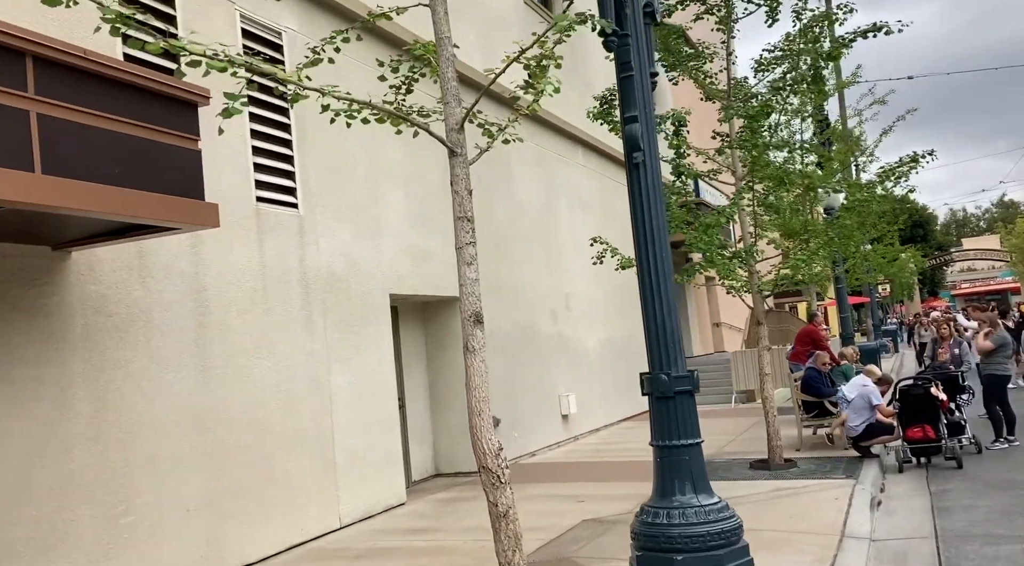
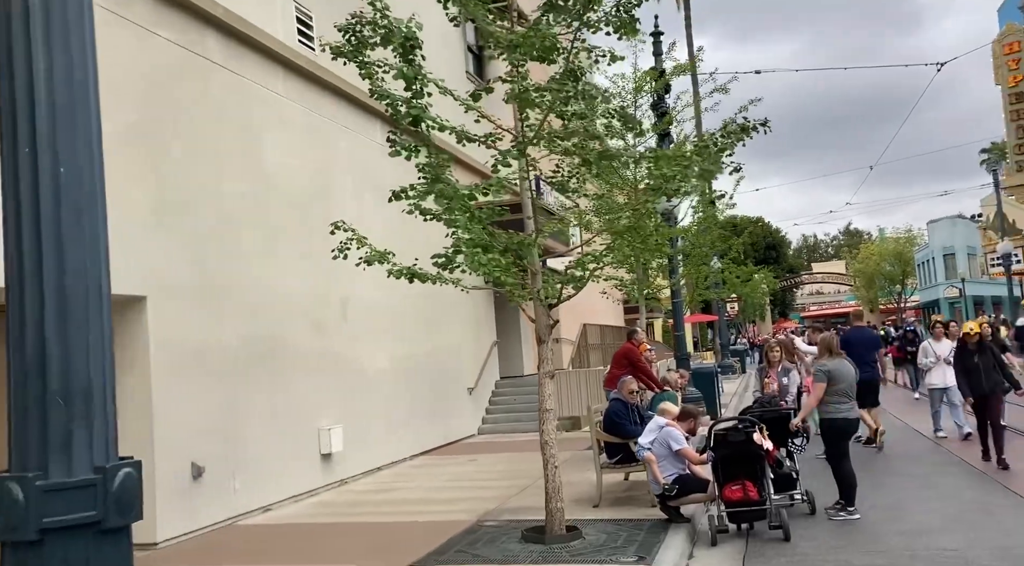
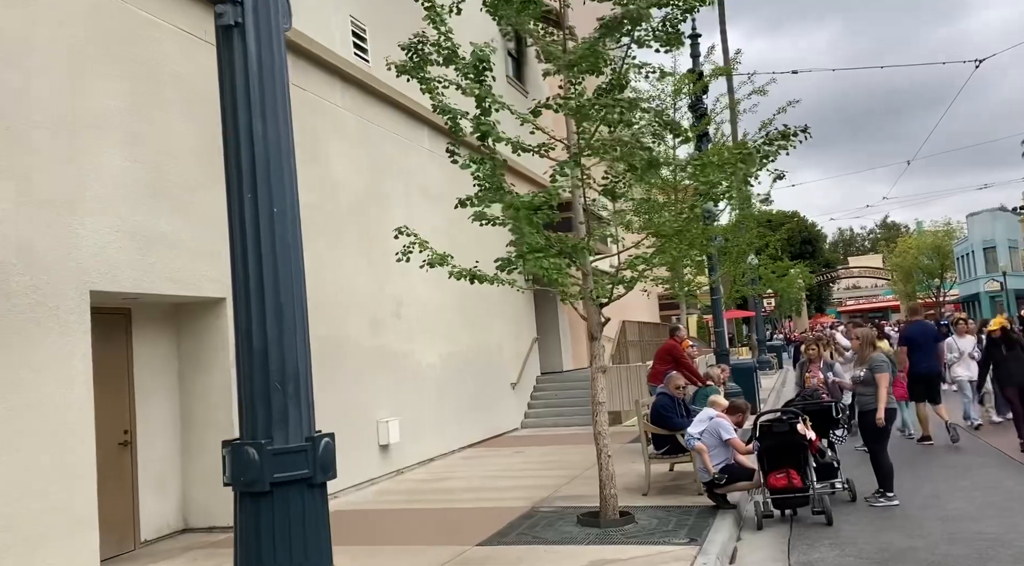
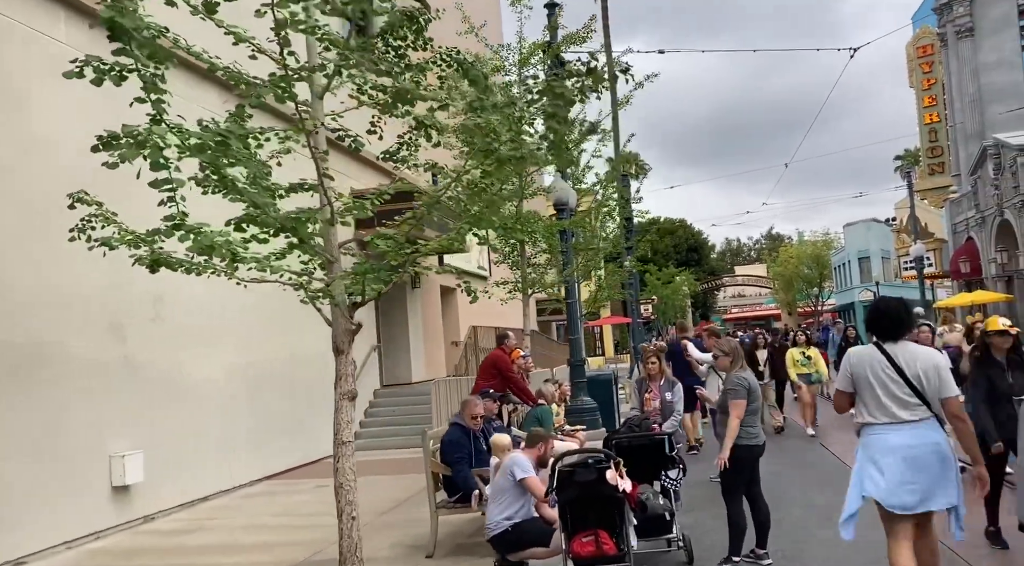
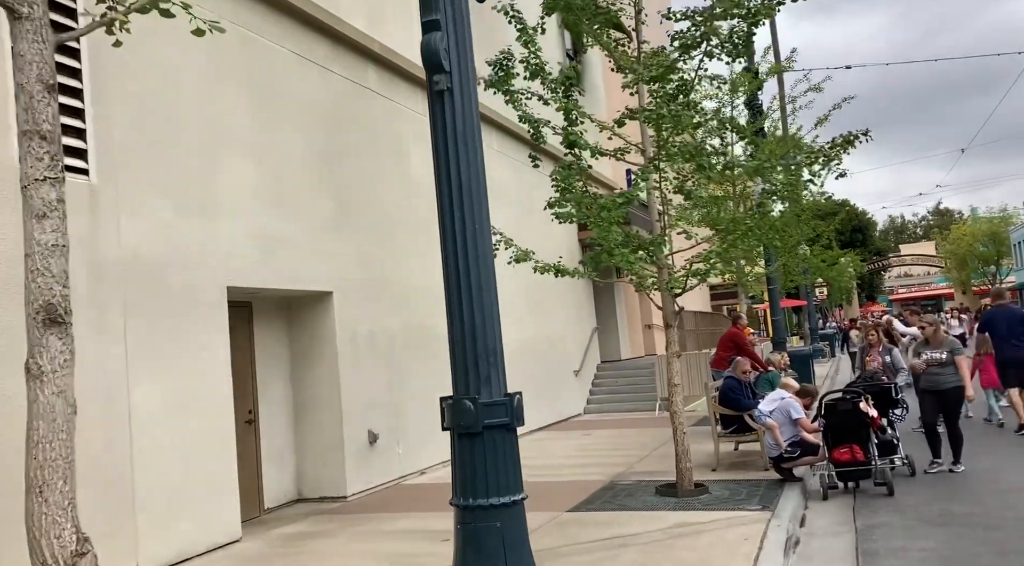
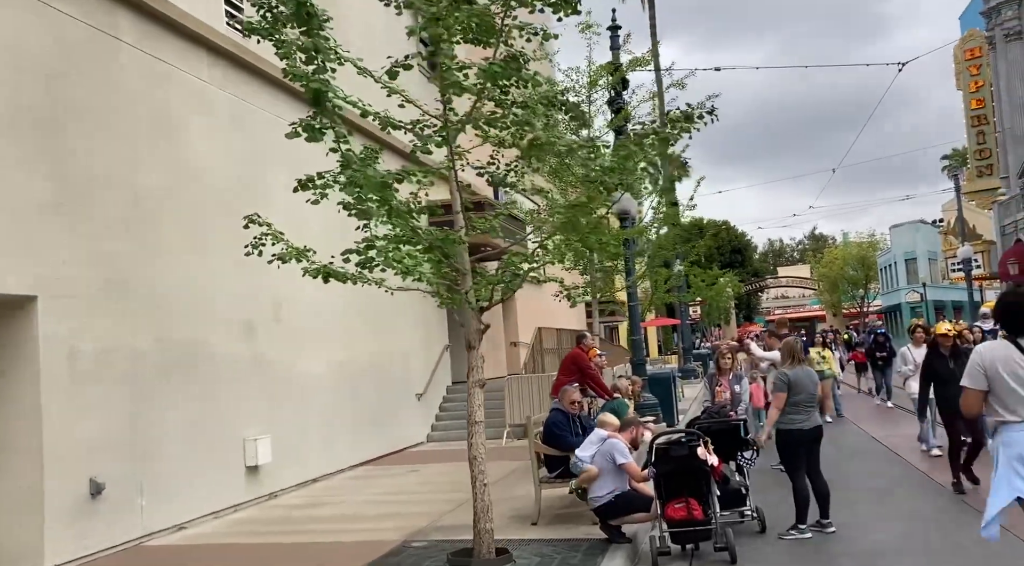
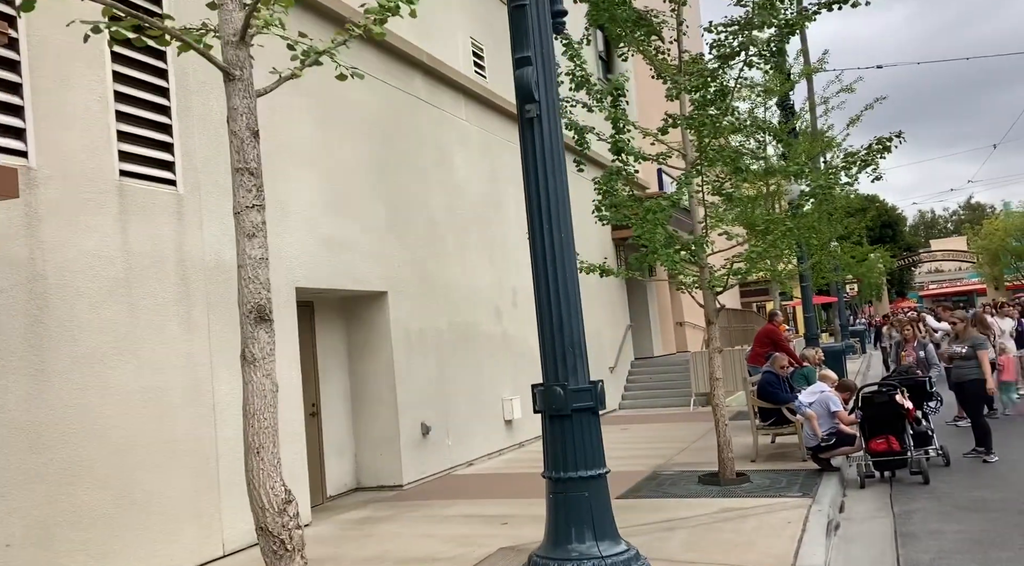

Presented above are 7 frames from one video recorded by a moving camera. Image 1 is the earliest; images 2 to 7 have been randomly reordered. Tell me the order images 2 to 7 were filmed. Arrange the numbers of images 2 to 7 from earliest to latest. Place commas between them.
7, 5, 3, 2, 6, 4
